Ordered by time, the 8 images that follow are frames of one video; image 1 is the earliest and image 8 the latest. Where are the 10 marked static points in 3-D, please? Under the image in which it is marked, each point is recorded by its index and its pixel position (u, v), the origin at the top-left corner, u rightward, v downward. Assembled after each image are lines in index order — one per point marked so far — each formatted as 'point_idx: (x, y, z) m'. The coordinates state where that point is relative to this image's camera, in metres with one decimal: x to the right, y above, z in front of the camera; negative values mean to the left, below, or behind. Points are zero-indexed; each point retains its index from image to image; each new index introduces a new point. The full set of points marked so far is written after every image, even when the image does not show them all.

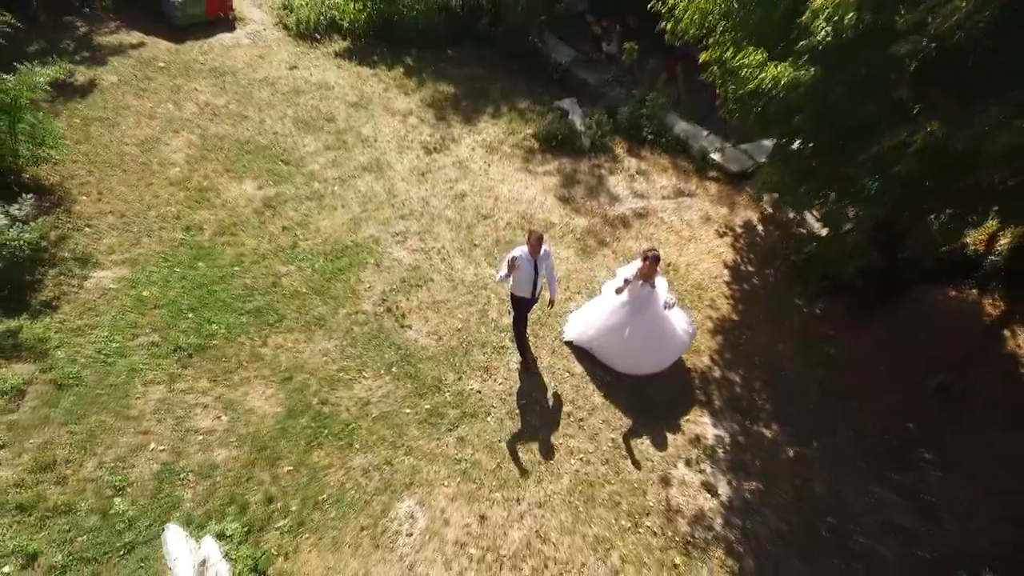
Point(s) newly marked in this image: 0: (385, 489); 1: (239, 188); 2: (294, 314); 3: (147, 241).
0: (-1.1, -1.7, +5.3) m
1: (-3.5, +1.3, +8.1) m
2: (-2.3, -0.3, +6.6) m
3: (-4.2, +0.6, +7.2) m
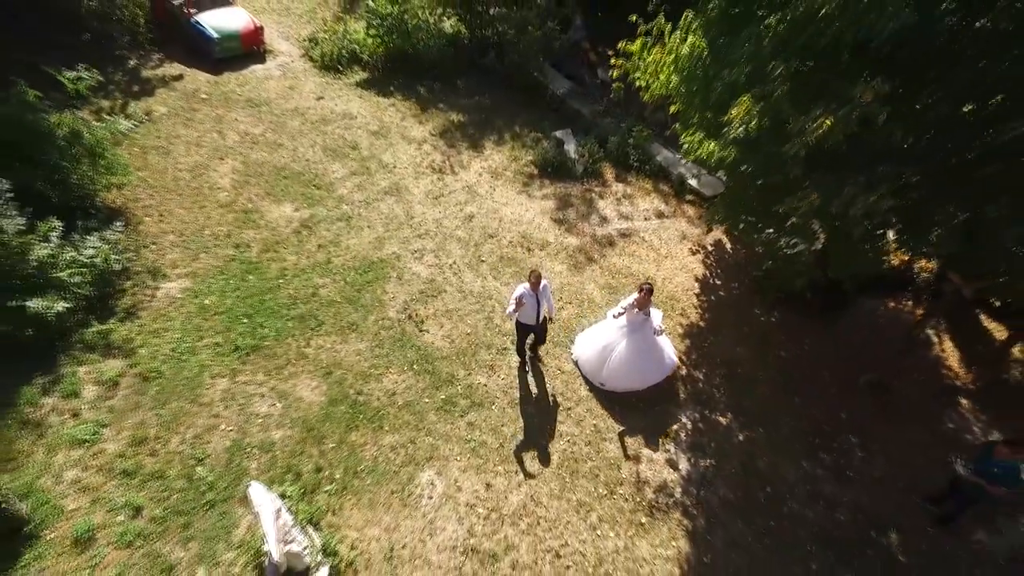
0: (-1.1, -1.8, +6.6) m
1: (-3.5, +1.2, +9.4) m
2: (-2.3, -0.4, +7.9) m
3: (-4.2, +0.4, +8.5) m
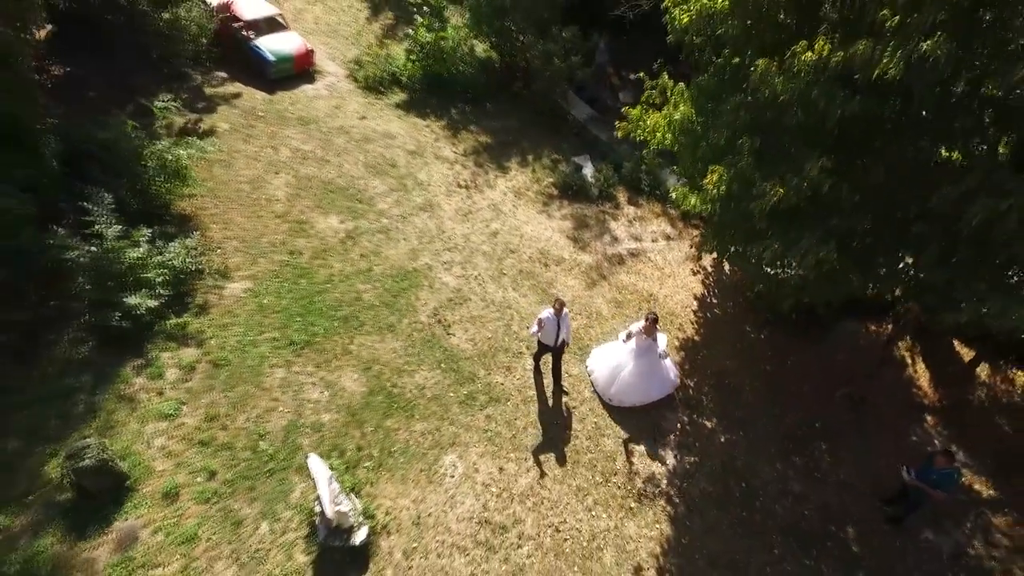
0: (-1.0, -2.0, +7.8) m
1: (-3.1, +1.1, +10.6) m
2: (-2.1, -0.5, +9.2) m
3: (-3.9, +0.4, +9.8) m
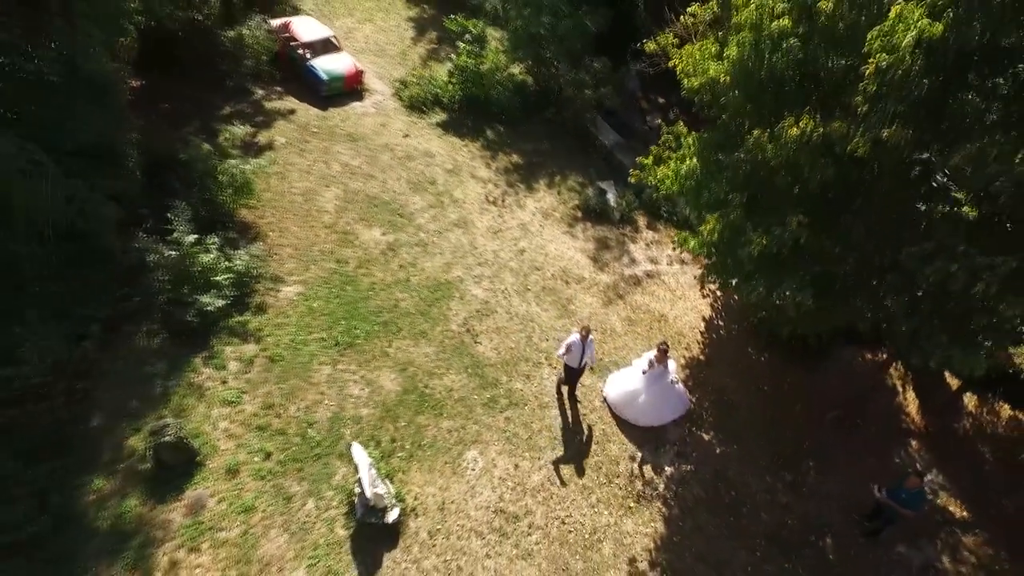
0: (-0.8, -2.2, +8.8) m
1: (-2.7, +1.0, +11.8) m
2: (-1.7, -0.6, +10.2) m
3: (-3.5, +0.4, +10.9) m
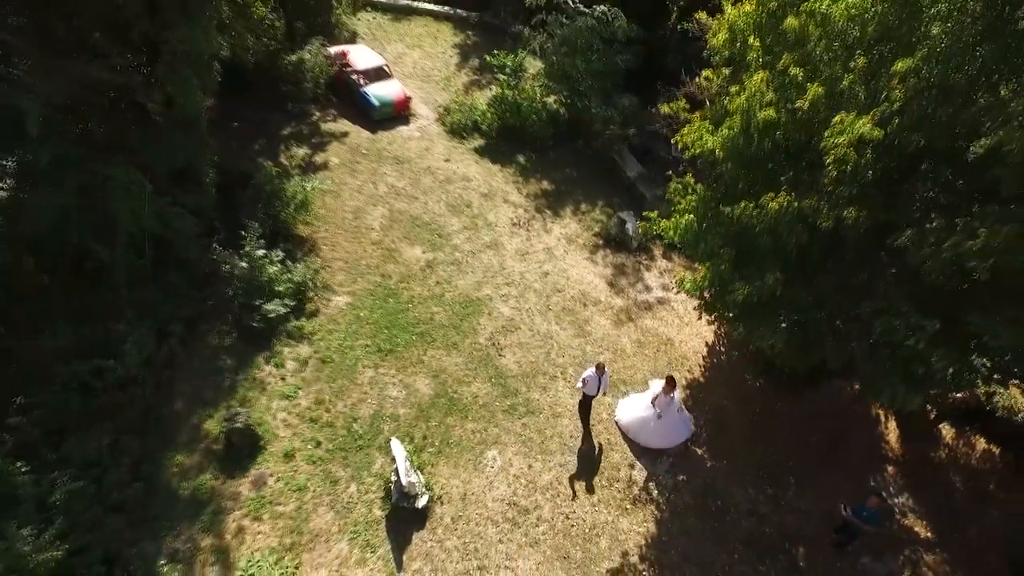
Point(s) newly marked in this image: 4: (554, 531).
0: (-0.5, -2.5, +10.2) m
1: (-2.1, +0.8, +13.2) m
2: (-1.3, -0.9, +11.6) m
3: (-3.0, +0.2, +12.4) m
4: (+0.6, -3.6, +9.3) m
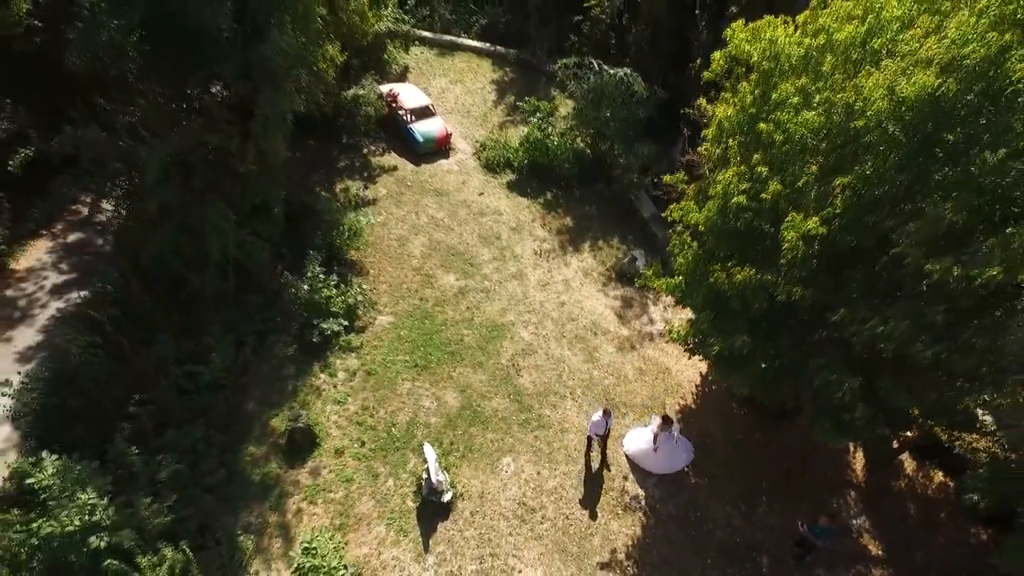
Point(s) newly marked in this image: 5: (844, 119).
0: (-0.3, -3.1, +12.1) m
1: (-1.6, +0.2, +15.1) m
2: (-1.0, -1.5, +13.5) m
3: (-2.5, -0.3, +14.4) m
4: (+0.8, -4.3, +11.1) m
5: (+4.1, +2.2, +7.8) m
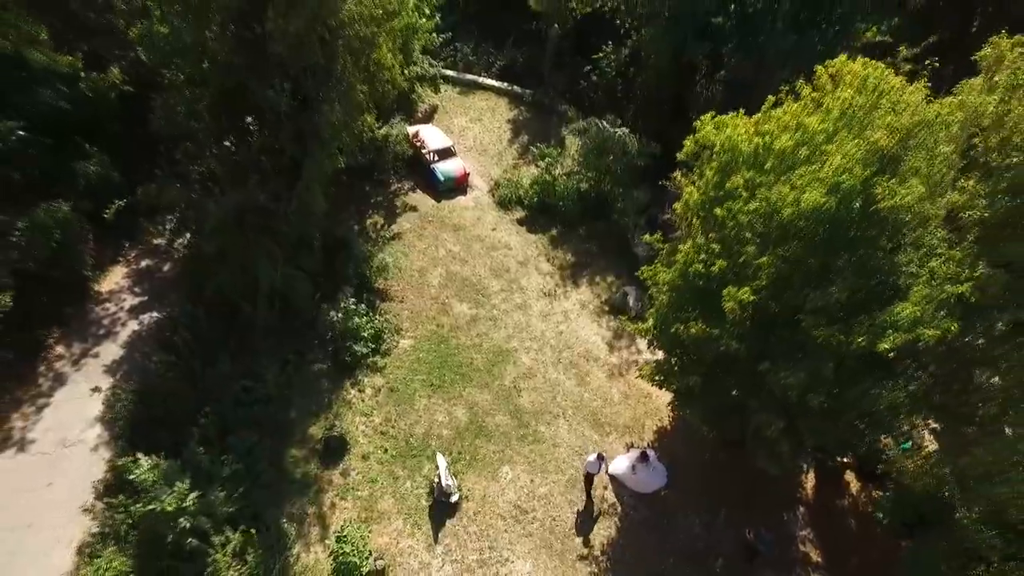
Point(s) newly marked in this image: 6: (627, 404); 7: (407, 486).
0: (-0.3, -3.9, +14.3) m
1: (-1.4, -0.5, +17.4) m
2: (-0.9, -2.3, +15.8) m
3: (-2.4, -1.1, +16.7) m
4: (+0.7, -5.1, +13.3) m
5: (+4.1, +1.2, +9.9) m
6: (+2.9, -2.9, +15.8) m
7: (-2.3, -4.3, +13.6) m
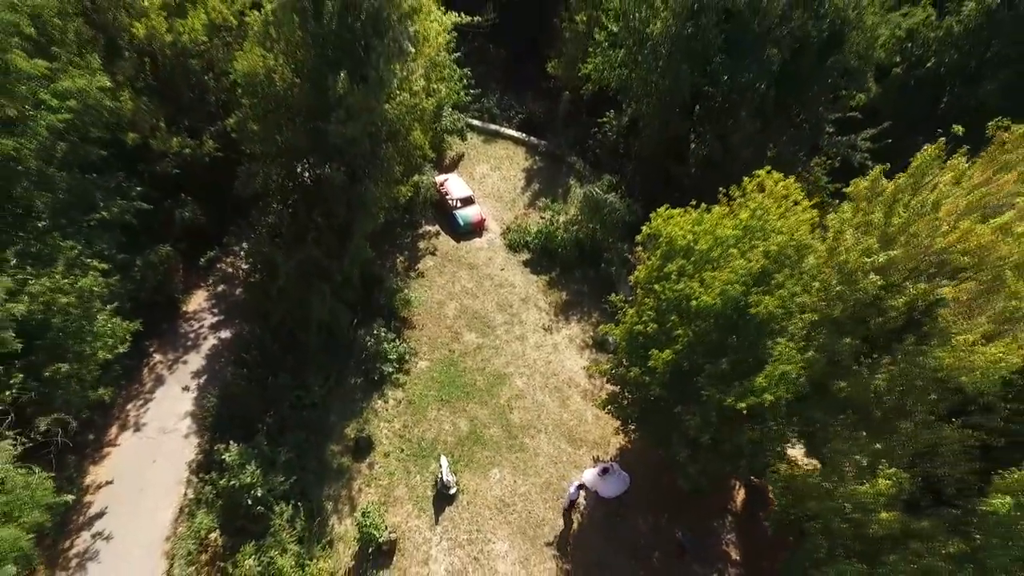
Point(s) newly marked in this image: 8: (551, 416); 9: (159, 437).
0: (-0.6, -5.1, +18.2) m
1: (-1.4, -1.6, +21.3) m
2: (-1.1, -3.4, +19.7) m
3: (-2.5, -2.1, +20.6) m
4: (+0.2, -6.3, +17.1) m
5: (+3.8, -0.1, +13.5) m
6: (+2.7, -4.2, +19.5) m
7: (-2.7, -5.4, +17.5) m
8: (+1.2, -4.0, +19.5) m
9: (-9.6, -4.0, +17.0) m
